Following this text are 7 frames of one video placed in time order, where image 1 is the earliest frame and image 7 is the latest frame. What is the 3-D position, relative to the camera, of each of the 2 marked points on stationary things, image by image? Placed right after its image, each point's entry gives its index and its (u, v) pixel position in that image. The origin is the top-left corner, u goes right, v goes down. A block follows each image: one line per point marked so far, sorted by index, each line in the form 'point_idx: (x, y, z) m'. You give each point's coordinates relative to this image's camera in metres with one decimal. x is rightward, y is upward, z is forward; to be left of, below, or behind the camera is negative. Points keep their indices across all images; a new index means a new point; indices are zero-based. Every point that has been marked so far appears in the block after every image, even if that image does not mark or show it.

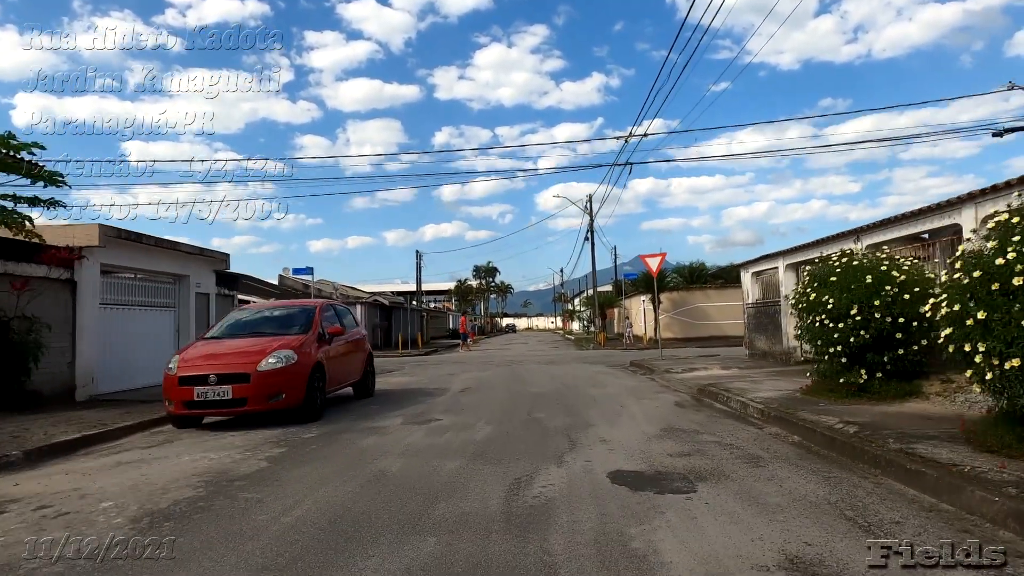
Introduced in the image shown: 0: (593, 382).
0: (+1.8, -2.0, +16.2) m
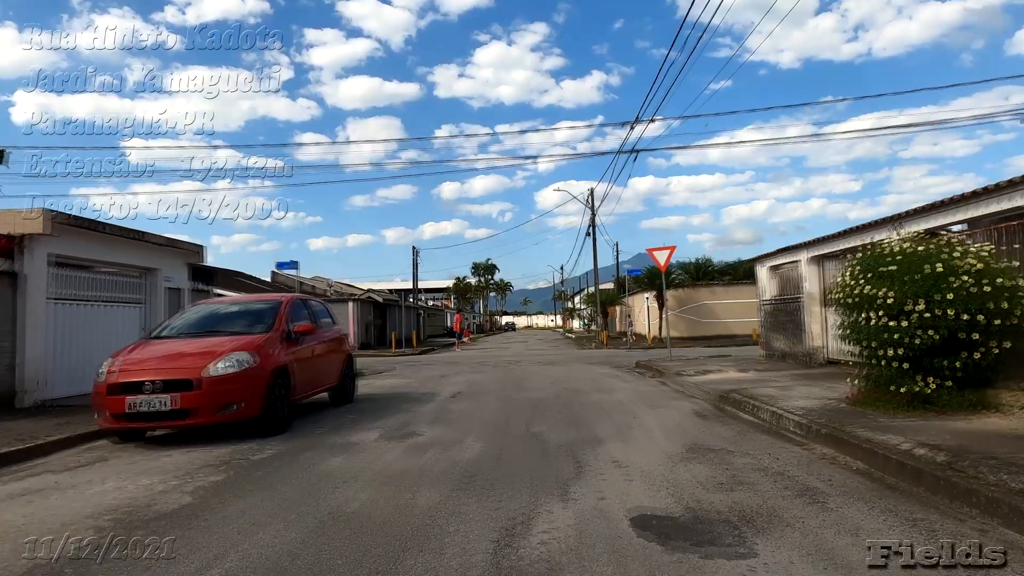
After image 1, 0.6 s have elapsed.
0: (+1.7, -1.9, +14.7) m
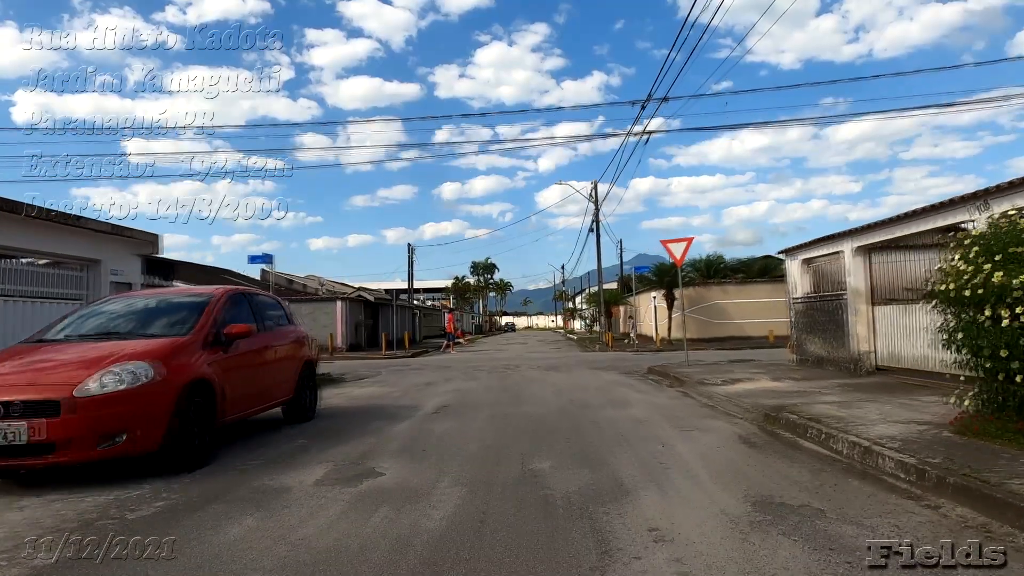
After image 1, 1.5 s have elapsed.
0: (+1.6, -1.8, +12.4) m
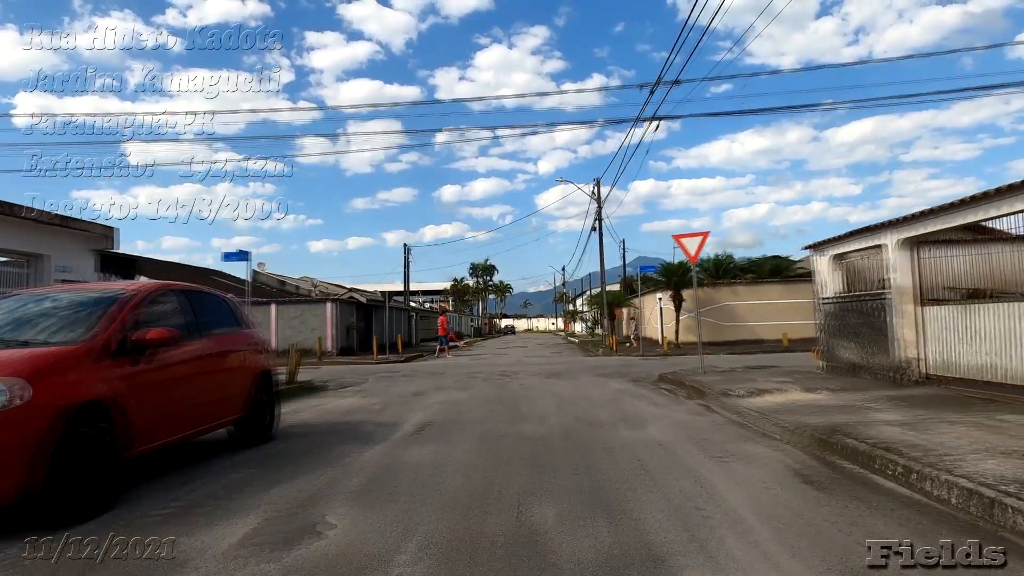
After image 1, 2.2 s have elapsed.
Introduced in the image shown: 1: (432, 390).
0: (+1.6, -1.8, +10.7) m
1: (-1.7, -2.1, +15.4) m
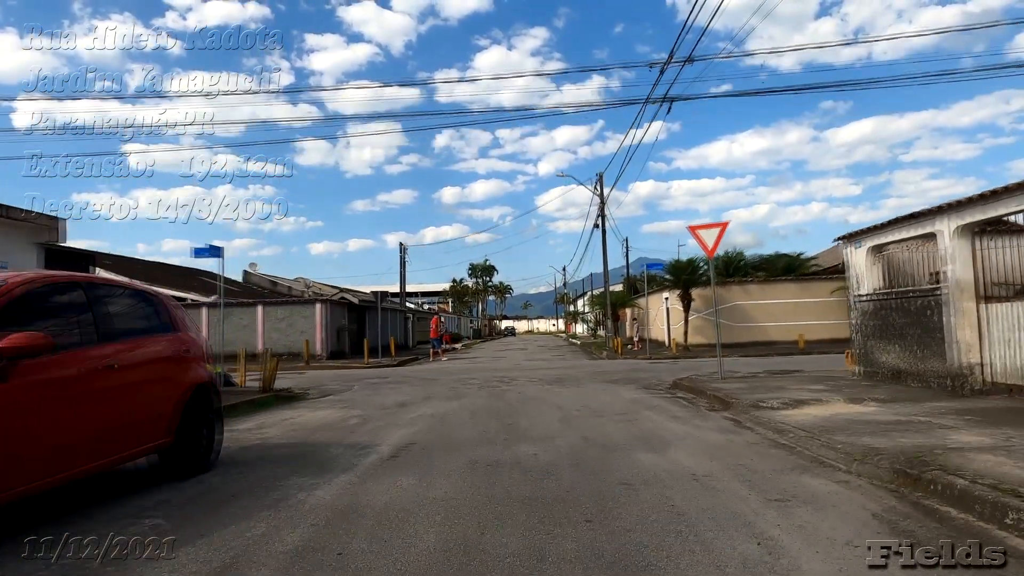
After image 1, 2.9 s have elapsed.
0: (+1.5, -1.7, +9.0) m
1: (-1.7, -2.1, +13.8) m
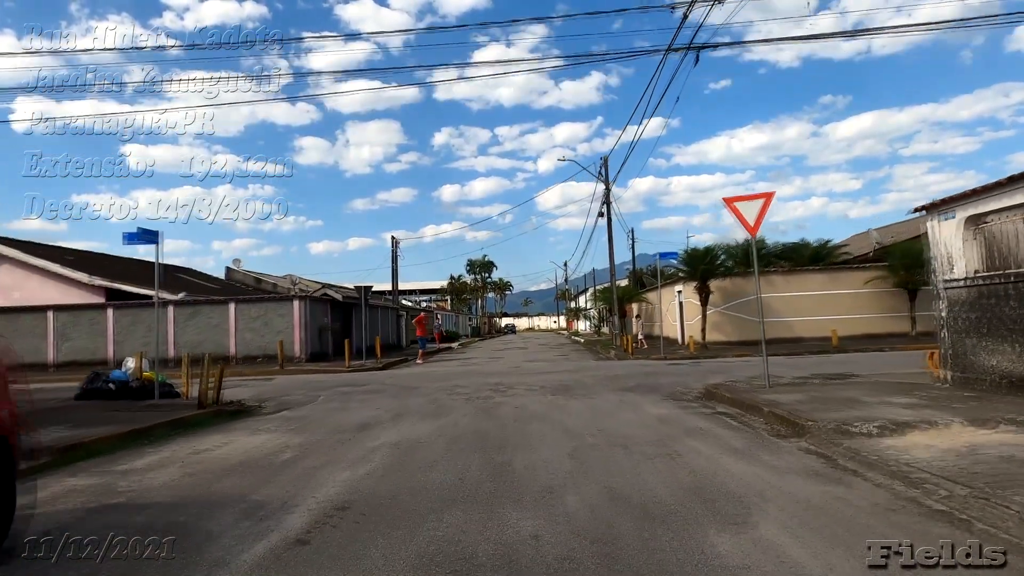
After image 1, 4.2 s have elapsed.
0: (+1.4, -1.5, +6.1) m
1: (-1.8, -1.9, +10.8) m
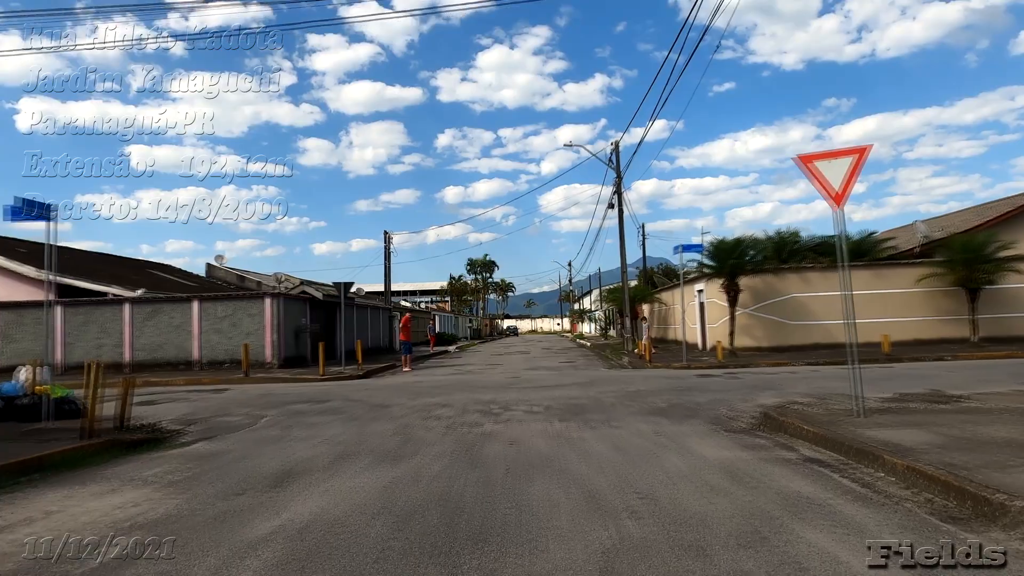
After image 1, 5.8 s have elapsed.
0: (+1.4, -1.4, +2.7) m
1: (-1.9, -1.7, +7.5) m
